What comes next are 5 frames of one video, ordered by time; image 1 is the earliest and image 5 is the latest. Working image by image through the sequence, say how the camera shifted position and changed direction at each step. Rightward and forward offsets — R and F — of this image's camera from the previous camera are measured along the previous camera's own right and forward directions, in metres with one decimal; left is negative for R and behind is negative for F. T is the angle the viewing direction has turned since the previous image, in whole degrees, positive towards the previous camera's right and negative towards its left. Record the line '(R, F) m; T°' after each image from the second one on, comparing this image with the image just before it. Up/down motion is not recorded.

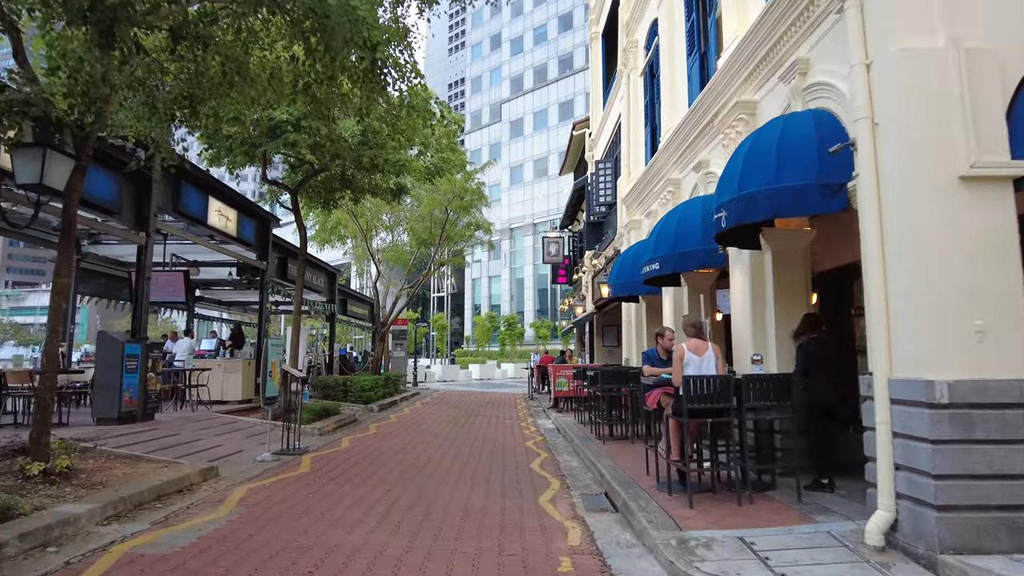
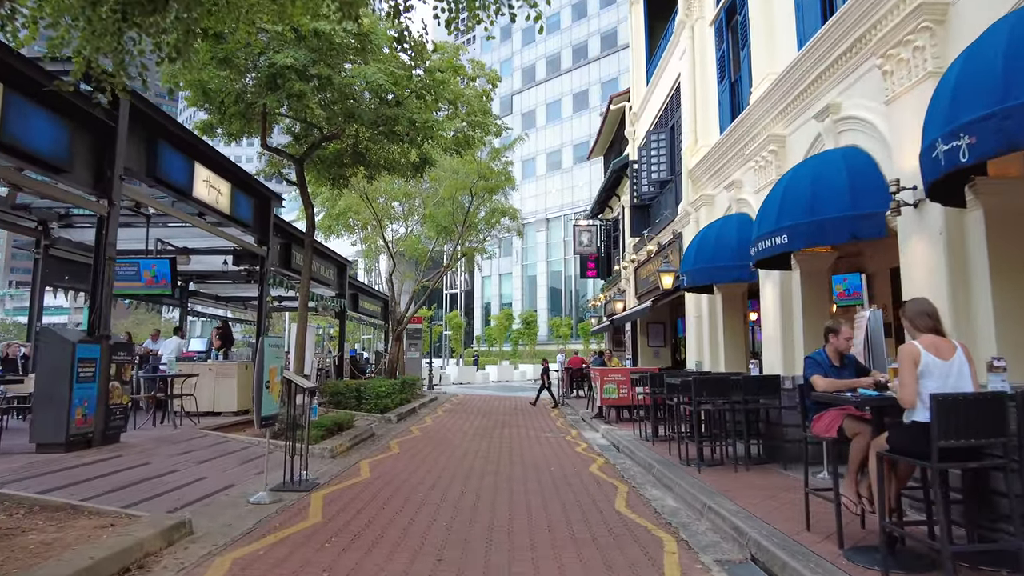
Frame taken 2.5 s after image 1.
(-0.8, +2.4) m; 0°
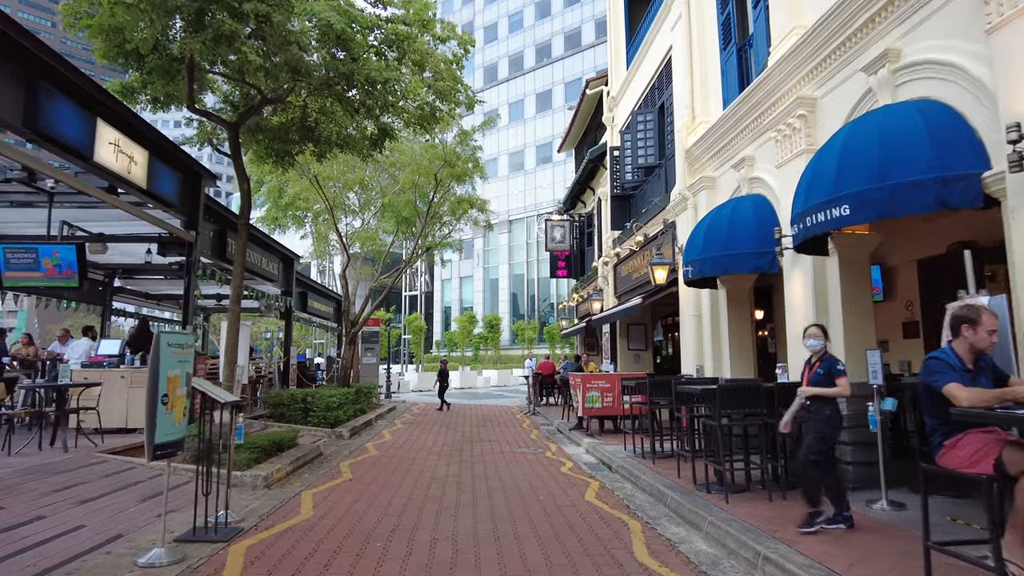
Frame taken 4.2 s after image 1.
(-0.3, +1.8) m; +4°
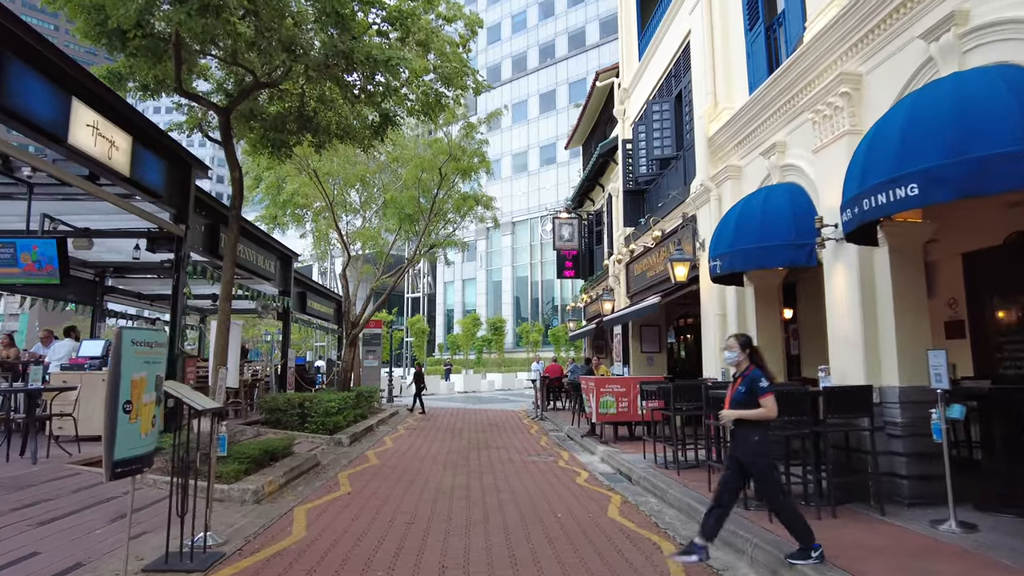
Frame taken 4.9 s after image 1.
(-0.1, +0.7) m; 0°
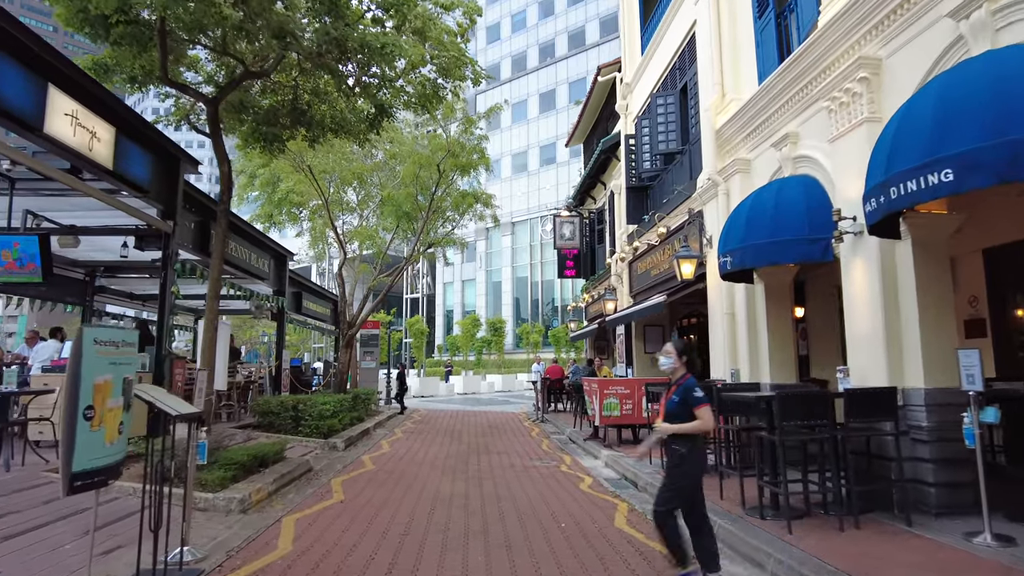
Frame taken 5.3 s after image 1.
(0.0, +0.4) m; 0°
